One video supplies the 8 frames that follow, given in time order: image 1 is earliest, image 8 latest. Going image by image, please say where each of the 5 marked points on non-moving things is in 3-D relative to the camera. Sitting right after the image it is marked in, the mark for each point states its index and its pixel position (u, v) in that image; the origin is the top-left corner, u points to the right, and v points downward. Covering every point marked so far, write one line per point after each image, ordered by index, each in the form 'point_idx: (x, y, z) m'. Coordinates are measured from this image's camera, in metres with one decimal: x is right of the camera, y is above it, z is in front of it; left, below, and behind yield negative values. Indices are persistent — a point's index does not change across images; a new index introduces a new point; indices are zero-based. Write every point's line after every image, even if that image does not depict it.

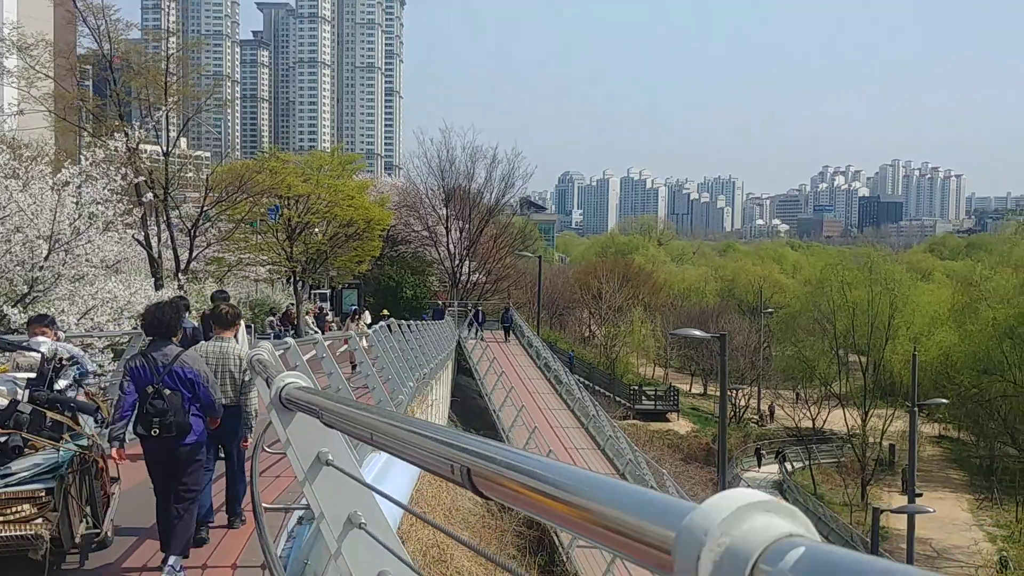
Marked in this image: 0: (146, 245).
0: (-7.4, +1.0, +19.4) m
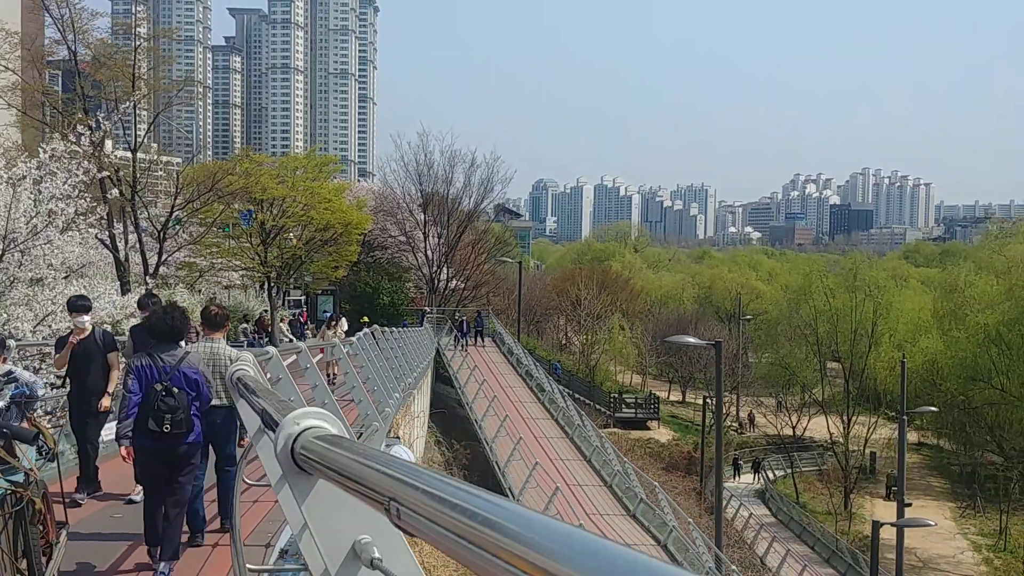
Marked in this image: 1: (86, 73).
0: (-7.6, +0.9, +18.4) m
1: (-8.1, +4.3, +18.6) m
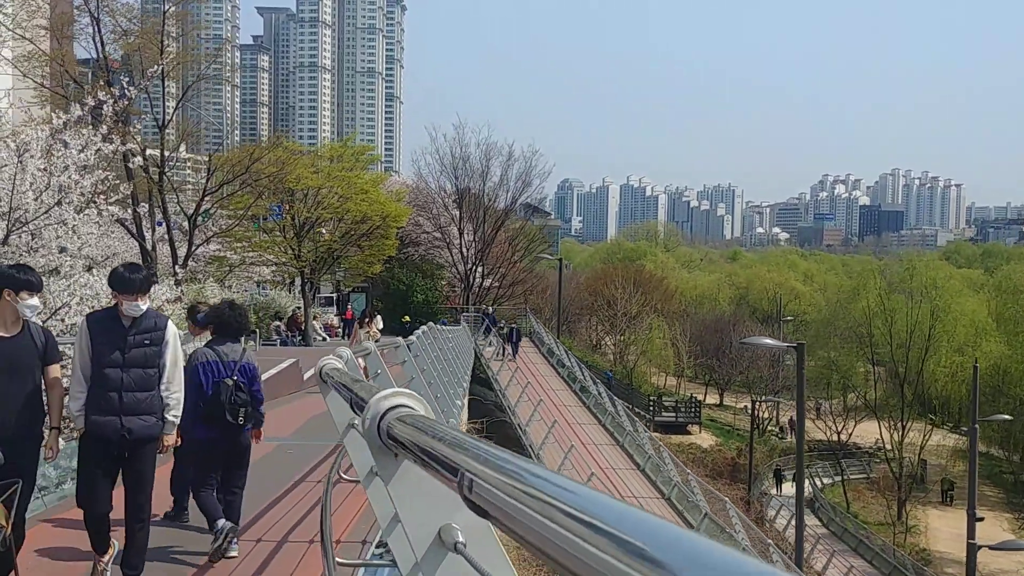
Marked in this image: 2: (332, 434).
0: (-6.6, +1.0, +17.1) m
1: (-7.1, +4.4, +17.3) m
2: (-1.9, -1.5, +10.3) m
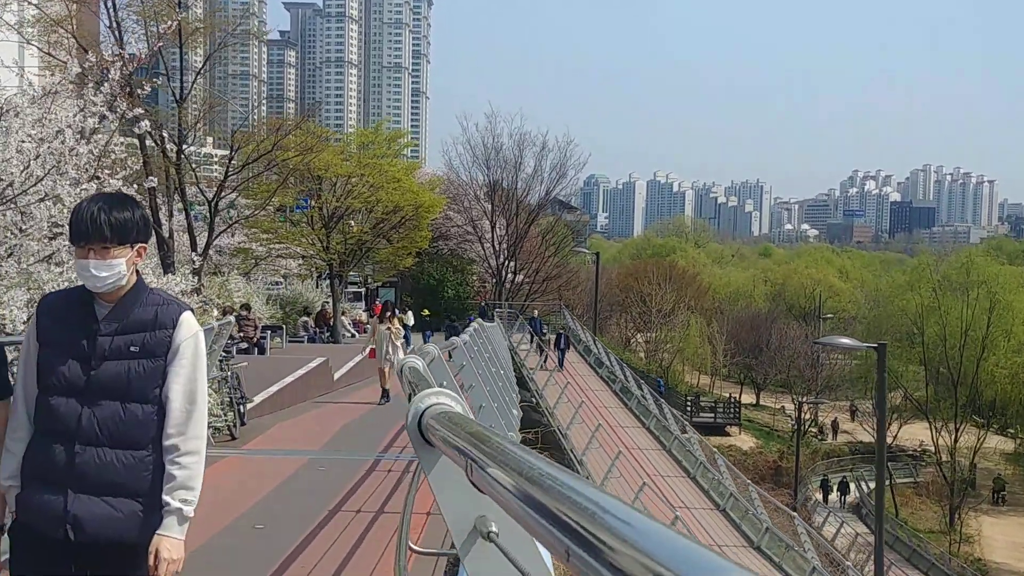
0: (-5.9, +1.1, +15.9) m
1: (-6.3, +4.5, +16.1) m
2: (-1.3, -1.5, +9.0) m
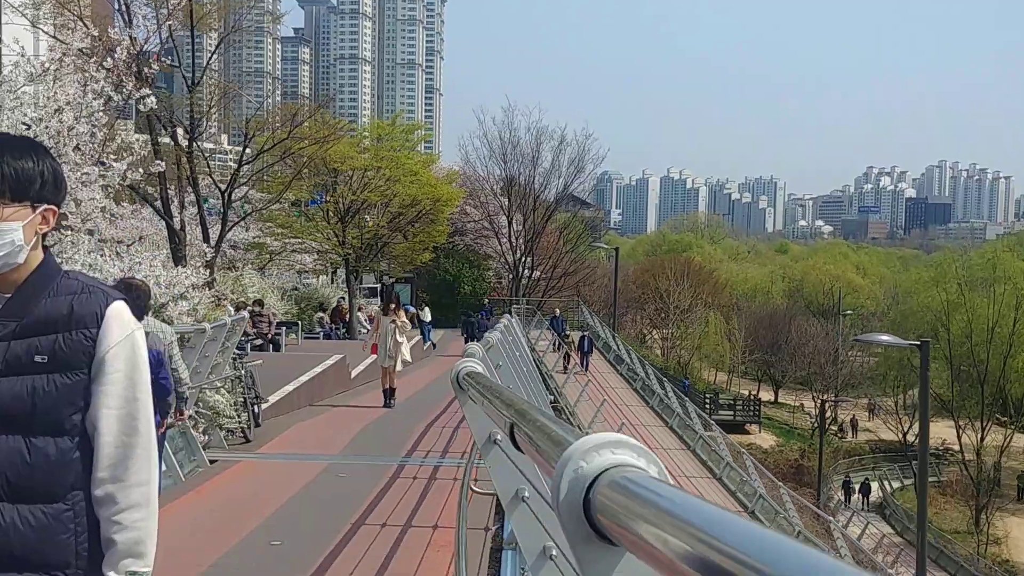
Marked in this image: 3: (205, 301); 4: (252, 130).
0: (-5.5, +1.2, +15.5) m
1: (-5.9, +4.6, +15.6) m
2: (-1.1, -1.4, +8.5) m
3: (-3.2, -0.1, +10.1) m
4: (-4.7, +2.9, +17.6) m
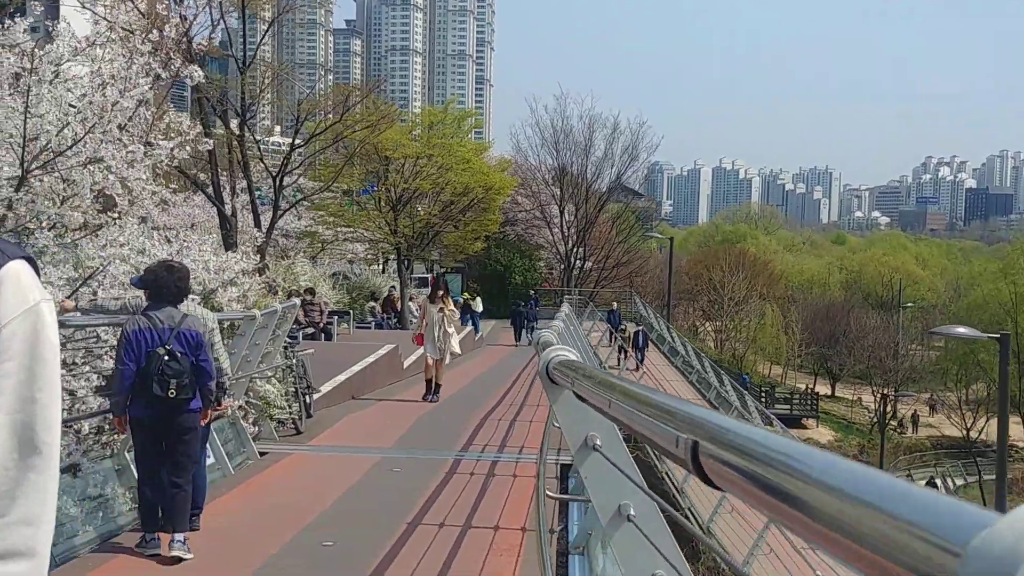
0: (-4.6, +1.4, +15.3) m
1: (-5.1, +4.8, +15.5) m
2: (-0.6, -1.3, +8.1) m
3: (-2.6, 0.0, +9.8) m
4: (-3.7, +3.1, +17.4) m
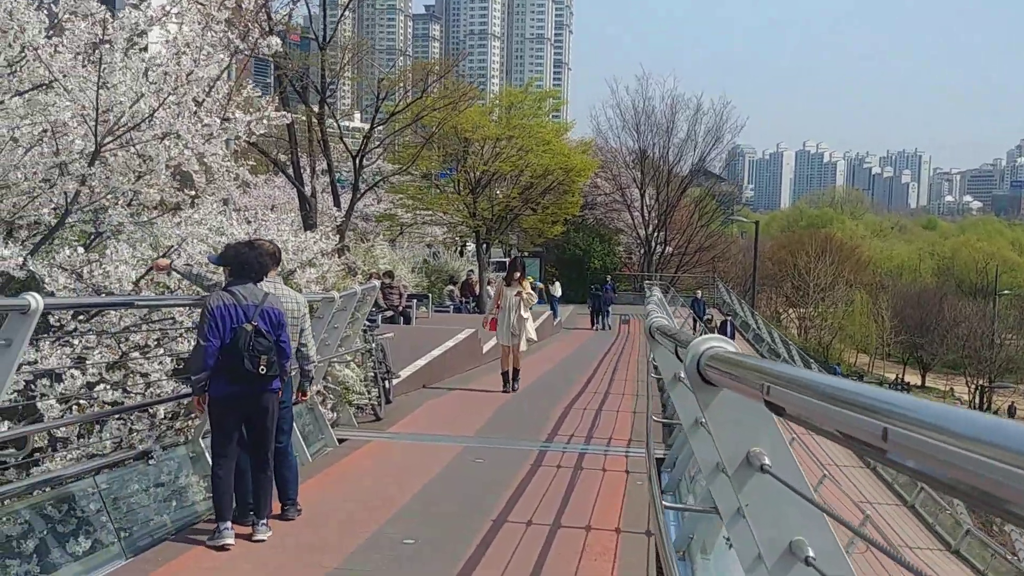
0: (-3.3, +1.7, +15.2) m
1: (-3.7, +5.1, +15.3) m
2: (+0.1, -1.1, +7.8) m
3: (-1.8, +0.2, +9.6) m
4: (-2.3, +3.4, +17.2) m
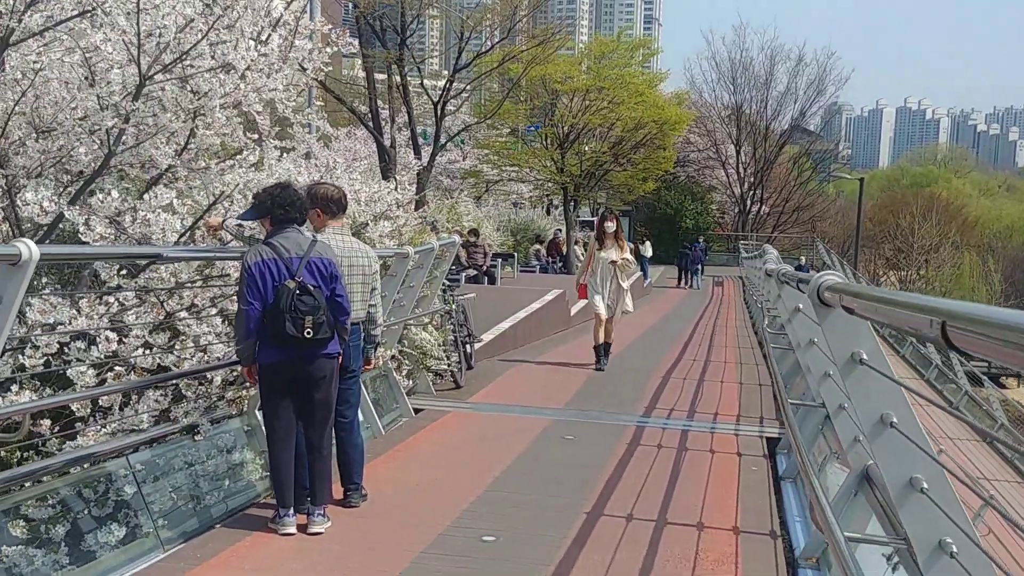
0: (-2.0, +2.3, +14.6) m
1: (-2.4, +5.7, +14.6) m
2: (+0.8, -0.8, +7.0) m
3: (-0.9, +0.6, +9.0) m
4: (-0.7, +4.1, +16.4) m
